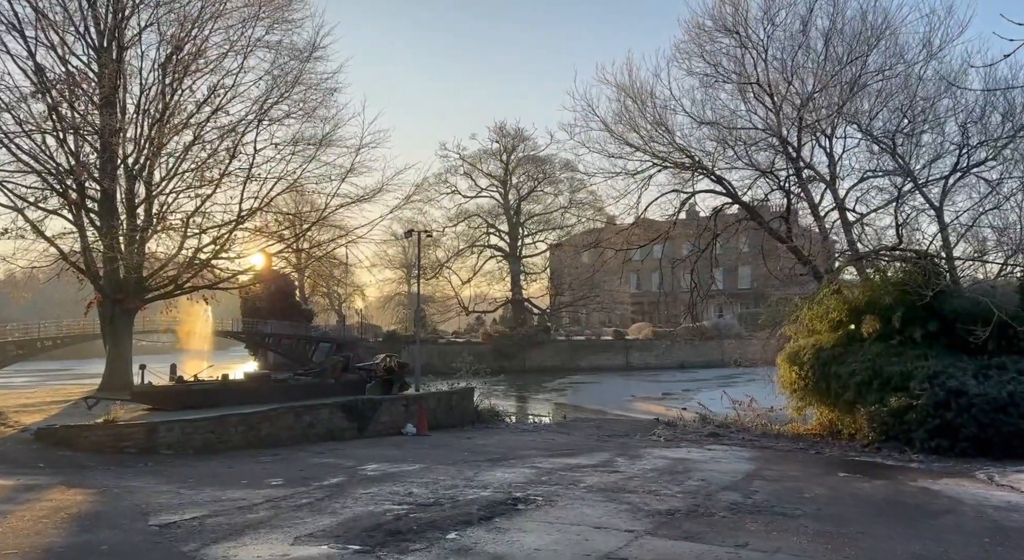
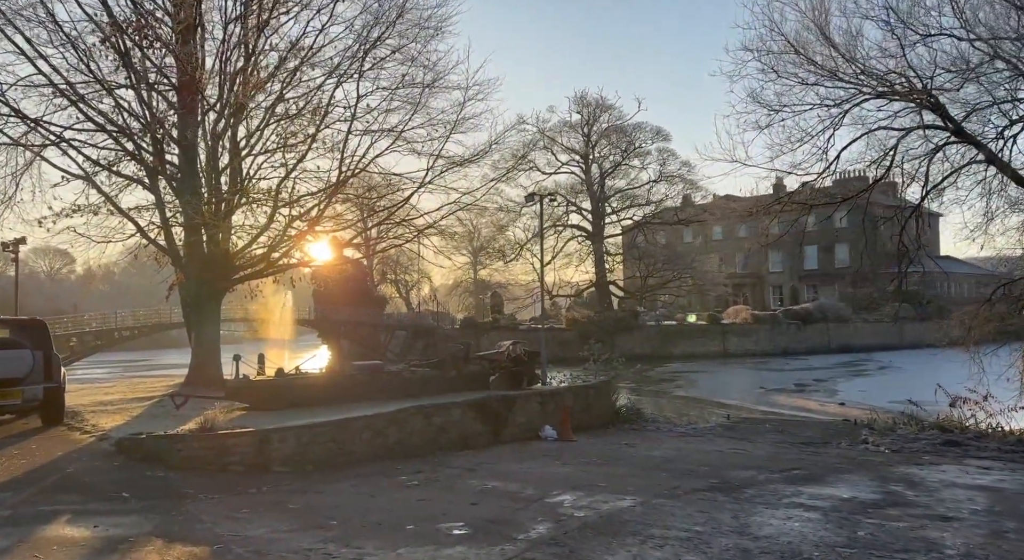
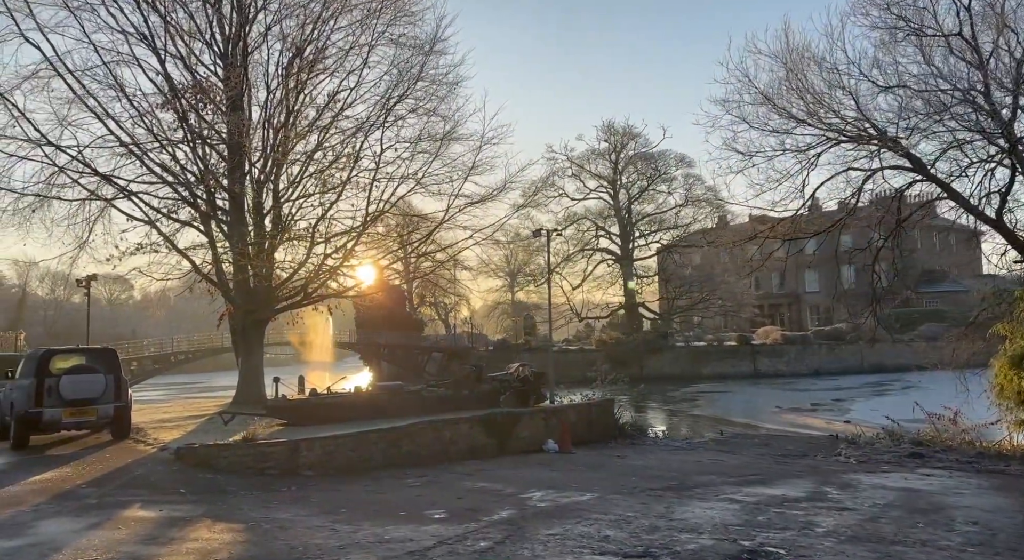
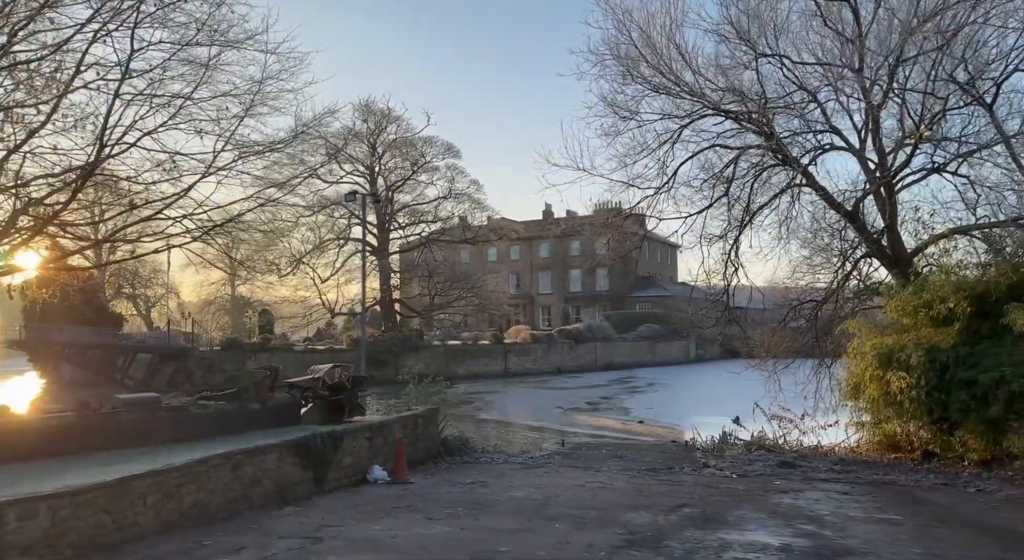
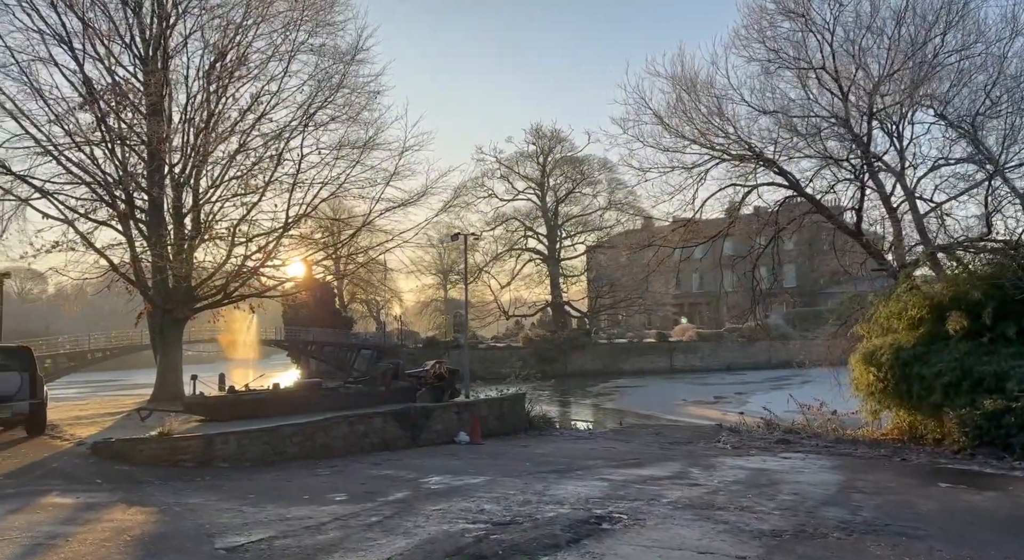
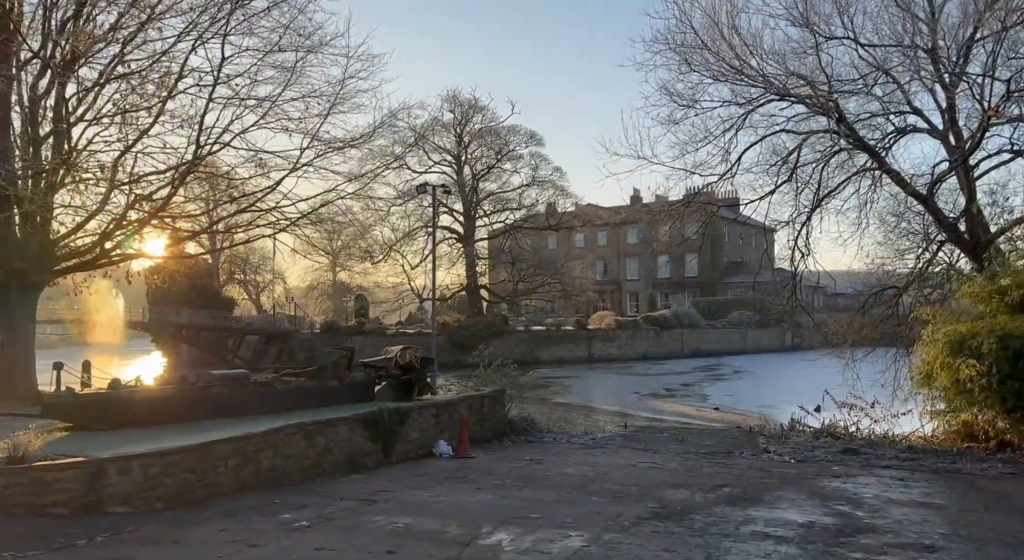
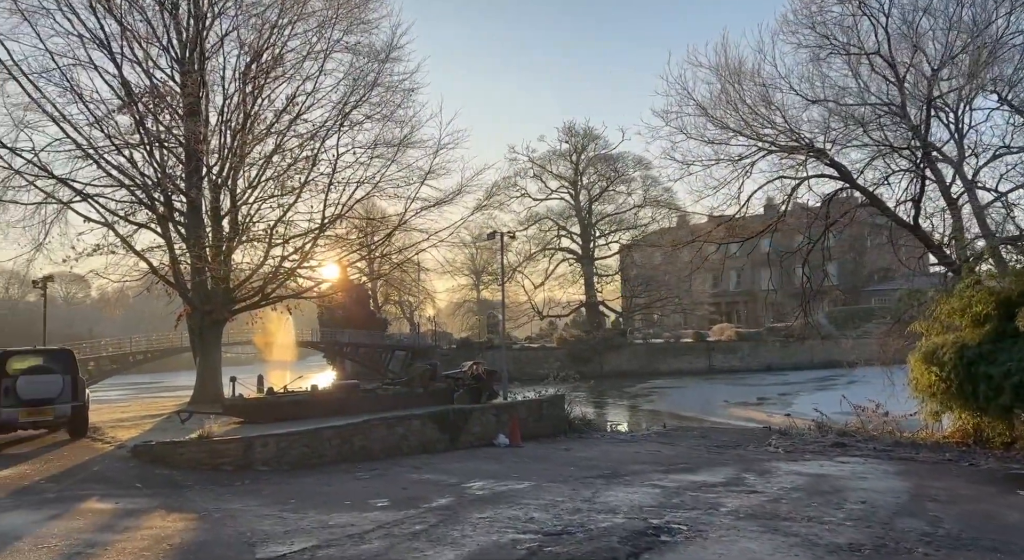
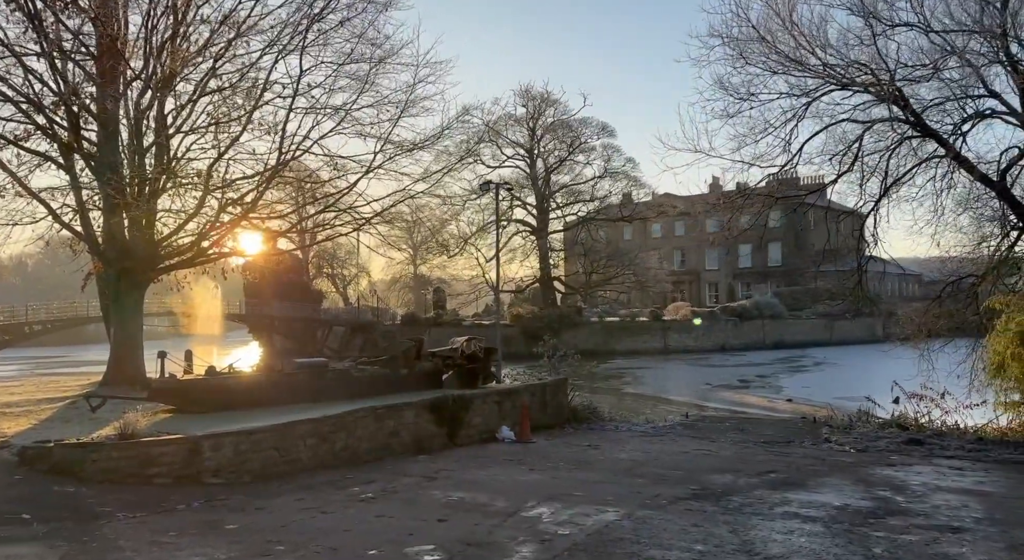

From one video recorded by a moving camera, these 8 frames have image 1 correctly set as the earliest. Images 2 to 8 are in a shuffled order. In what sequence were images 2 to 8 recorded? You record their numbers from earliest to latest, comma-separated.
5, 7, 3, 2, 8, 6, 4
